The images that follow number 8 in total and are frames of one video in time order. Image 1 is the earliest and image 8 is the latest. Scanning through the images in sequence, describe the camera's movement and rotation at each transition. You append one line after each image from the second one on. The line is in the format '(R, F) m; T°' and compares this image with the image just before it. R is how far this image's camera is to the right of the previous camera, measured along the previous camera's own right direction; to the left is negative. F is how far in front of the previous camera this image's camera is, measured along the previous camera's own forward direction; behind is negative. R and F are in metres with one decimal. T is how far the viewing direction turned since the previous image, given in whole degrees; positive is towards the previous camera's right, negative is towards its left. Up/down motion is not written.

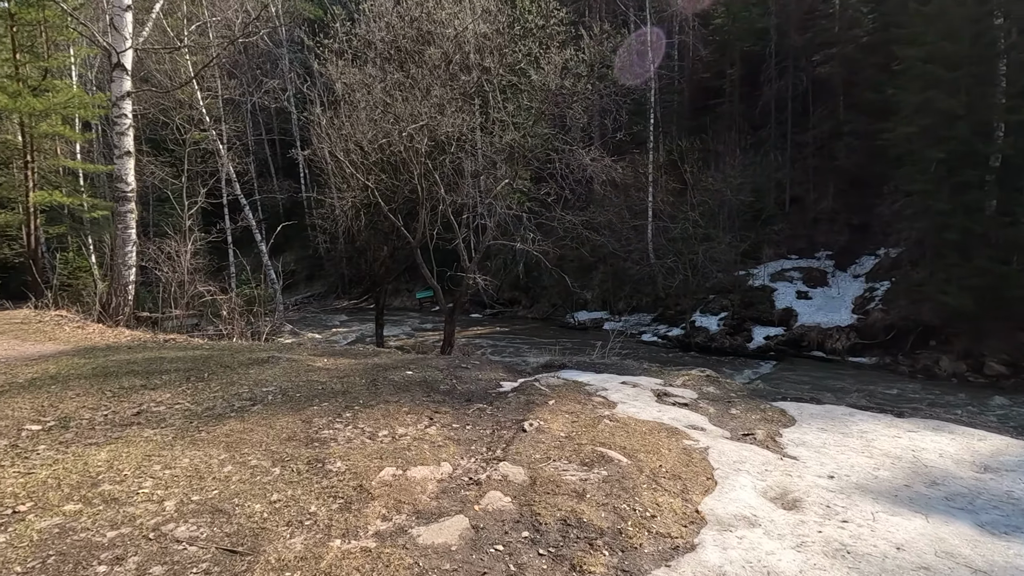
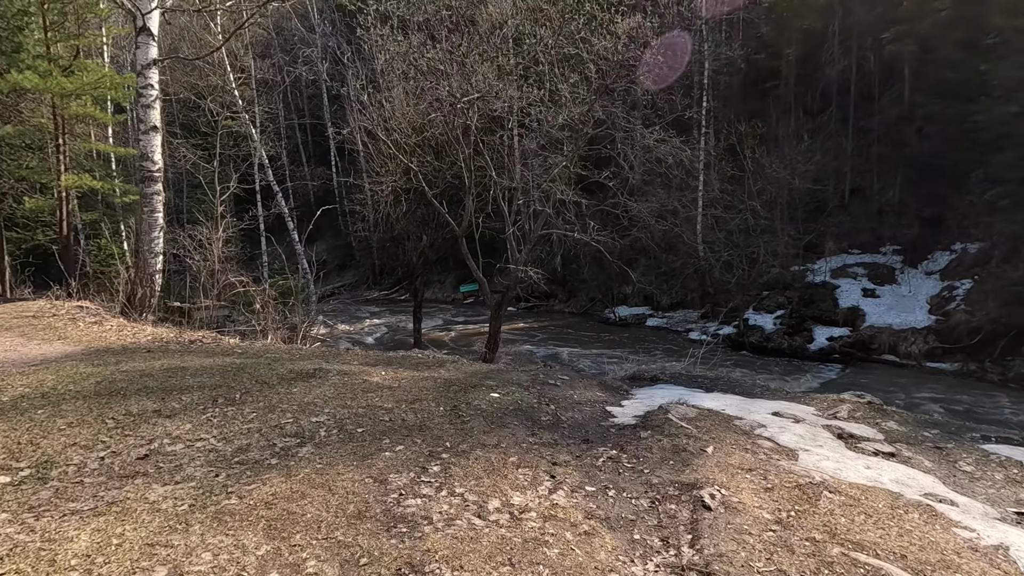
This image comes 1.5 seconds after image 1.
(-0.5, +0.9) m; -3°
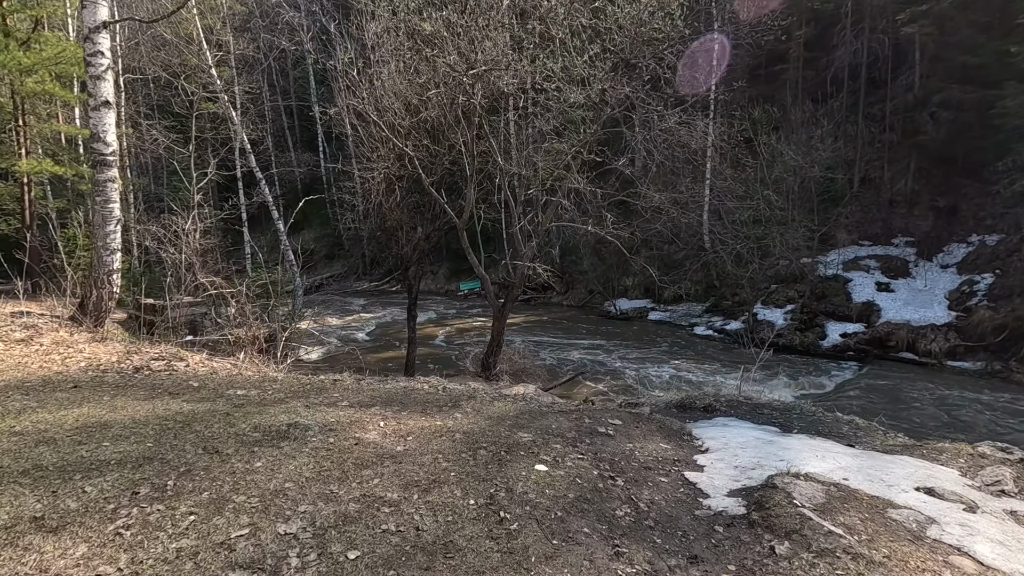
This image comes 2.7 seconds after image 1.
(-0.2, +0.8) m; +1°
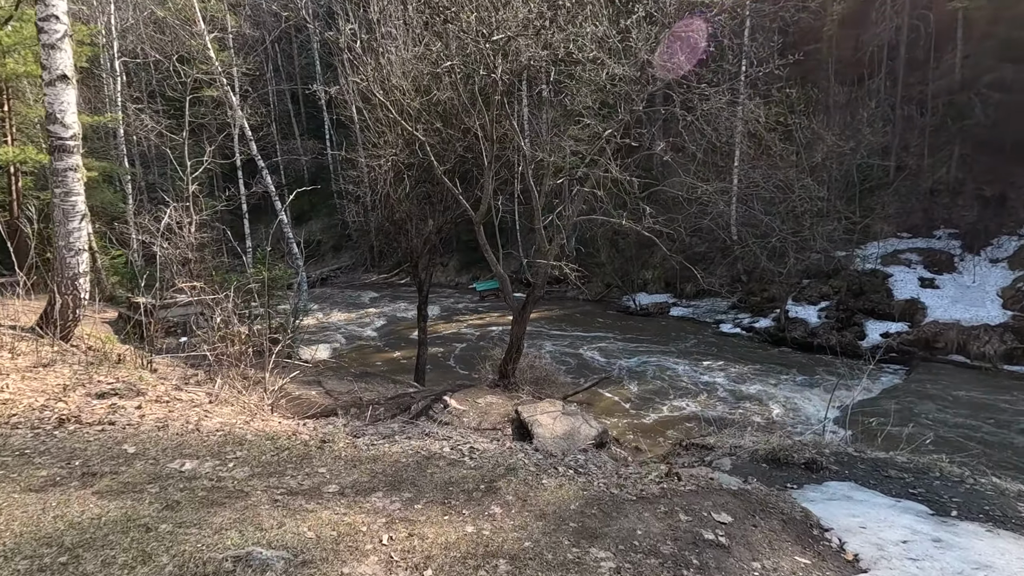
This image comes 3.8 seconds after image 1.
(-0.2, +0.9) m; -1°
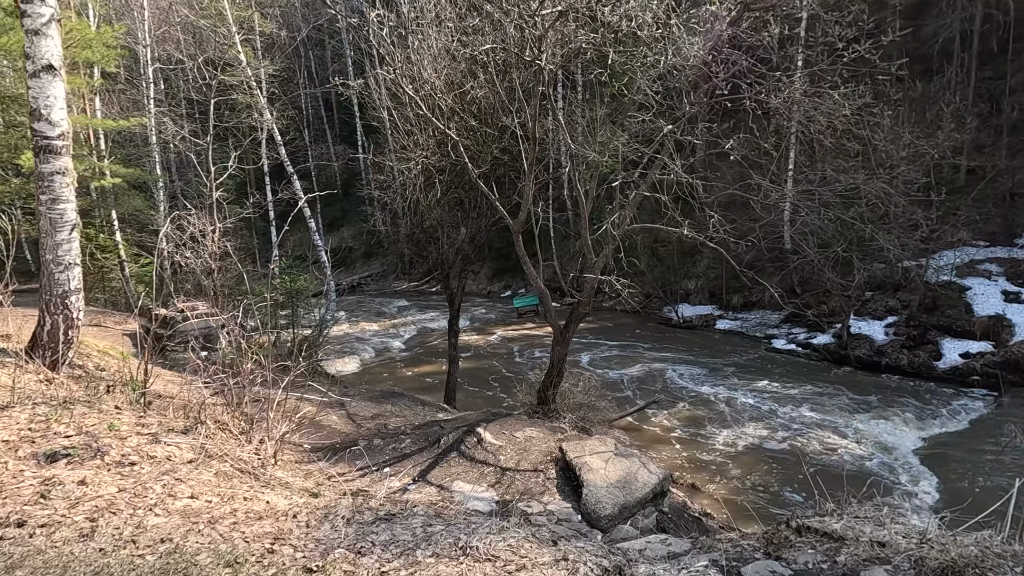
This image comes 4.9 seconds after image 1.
(-0.2, +0.8) m; -3°
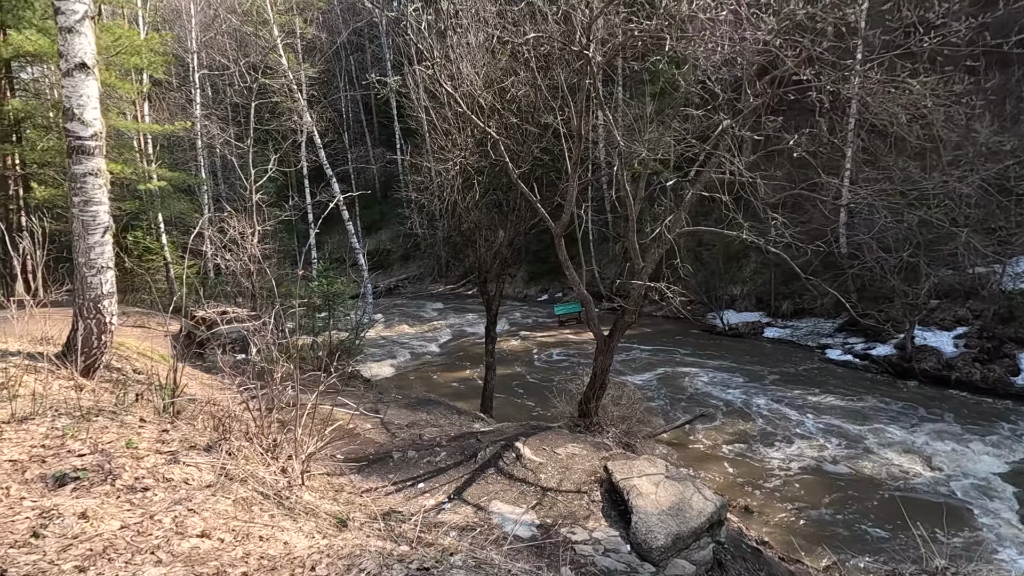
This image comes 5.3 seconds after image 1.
(-0.1, +0.3) m; -4°
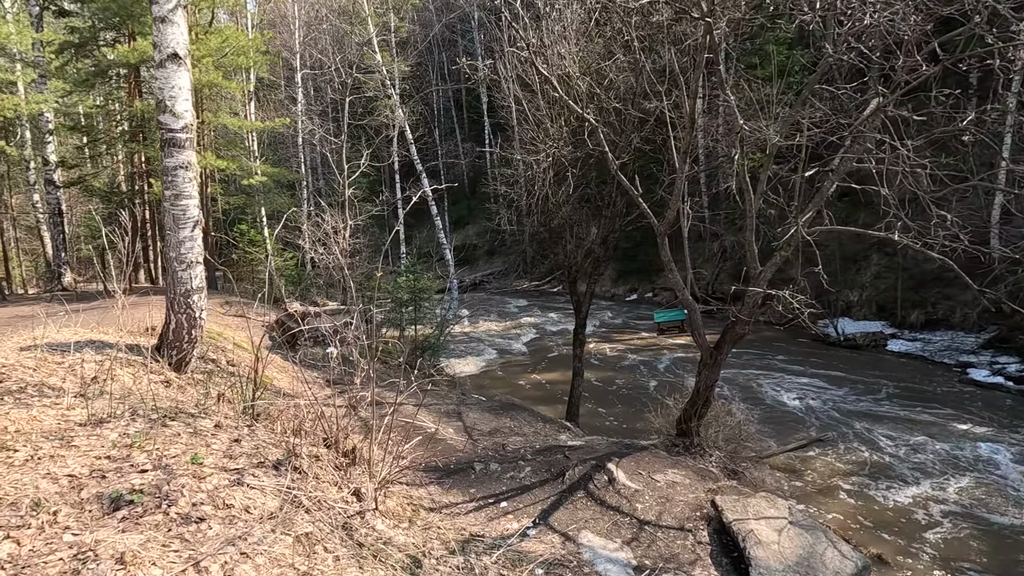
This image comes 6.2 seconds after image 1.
(-0.1, +0.5) m; -9°
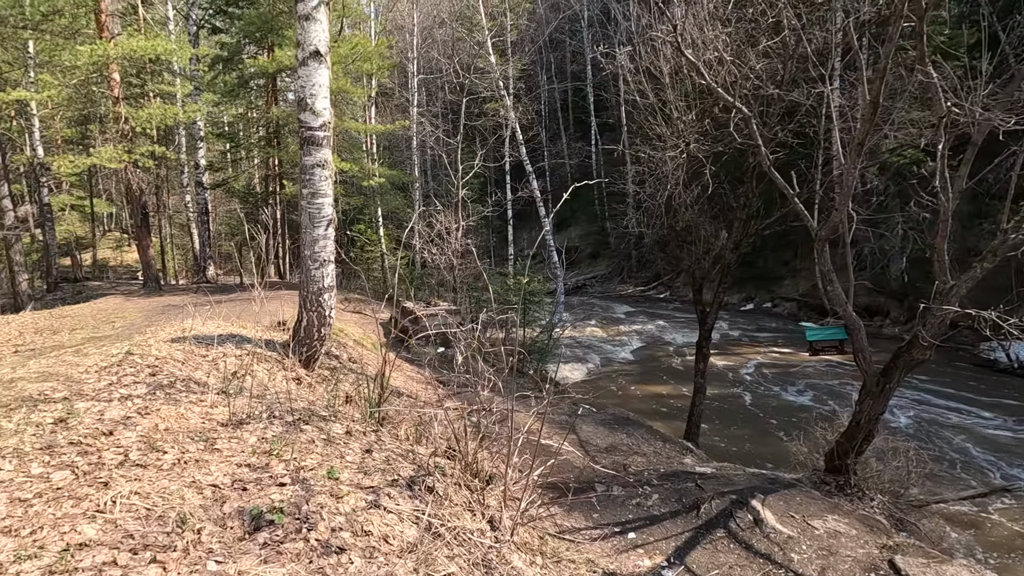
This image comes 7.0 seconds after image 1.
(-0.3, +0.3) m; -10°
